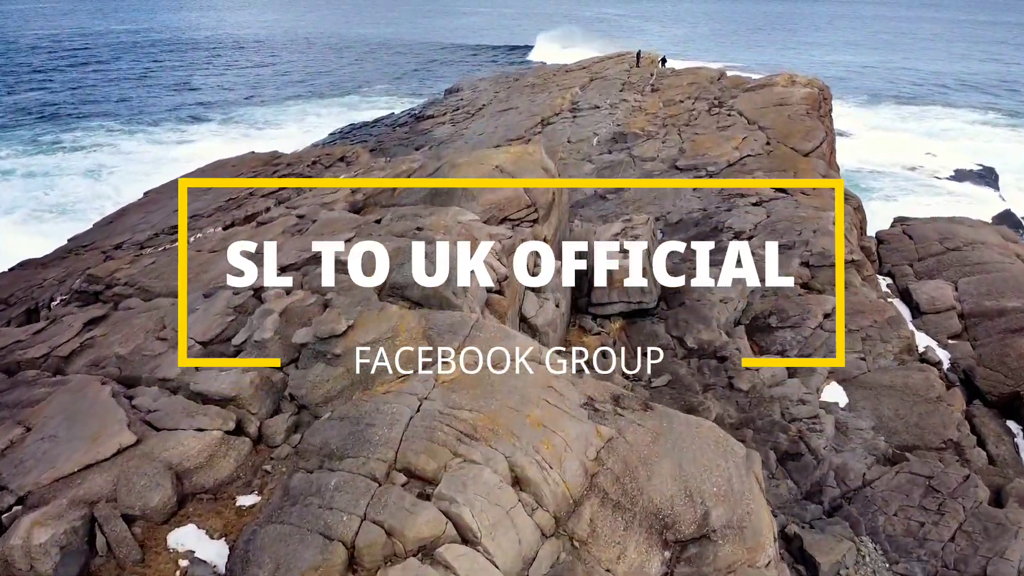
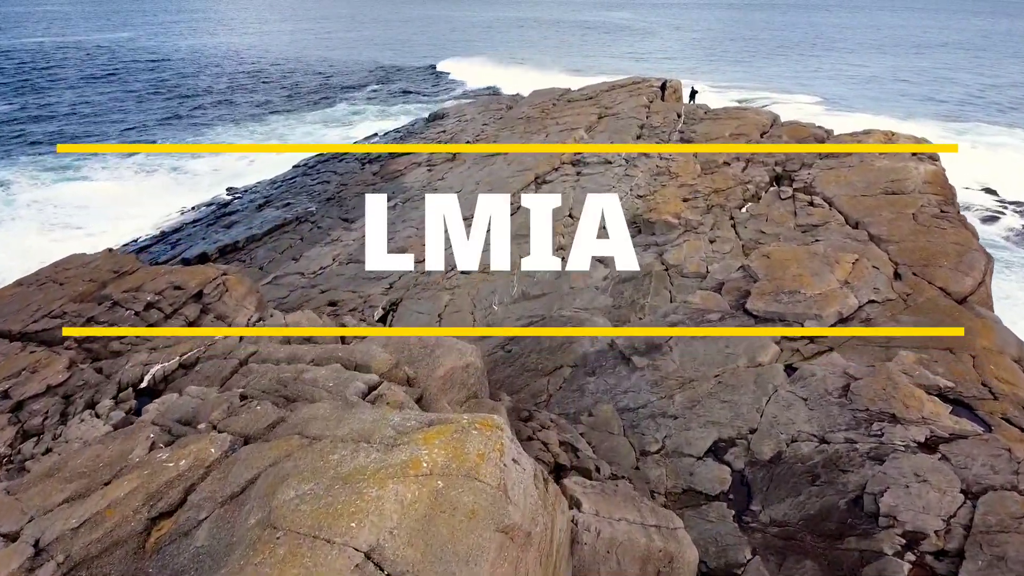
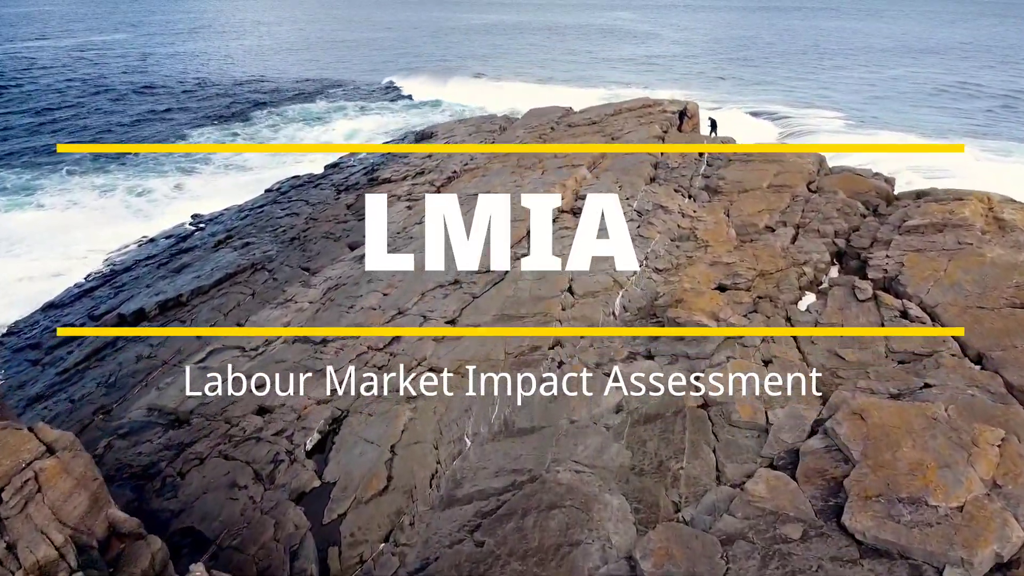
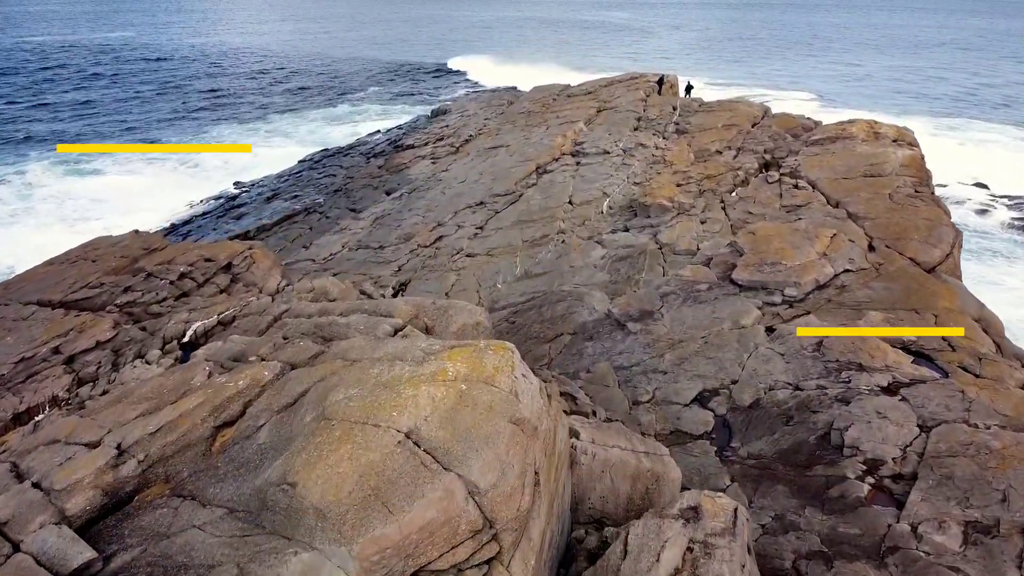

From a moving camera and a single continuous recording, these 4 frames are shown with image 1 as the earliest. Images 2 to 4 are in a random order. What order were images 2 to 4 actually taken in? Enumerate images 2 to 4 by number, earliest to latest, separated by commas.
4, 2, 3
